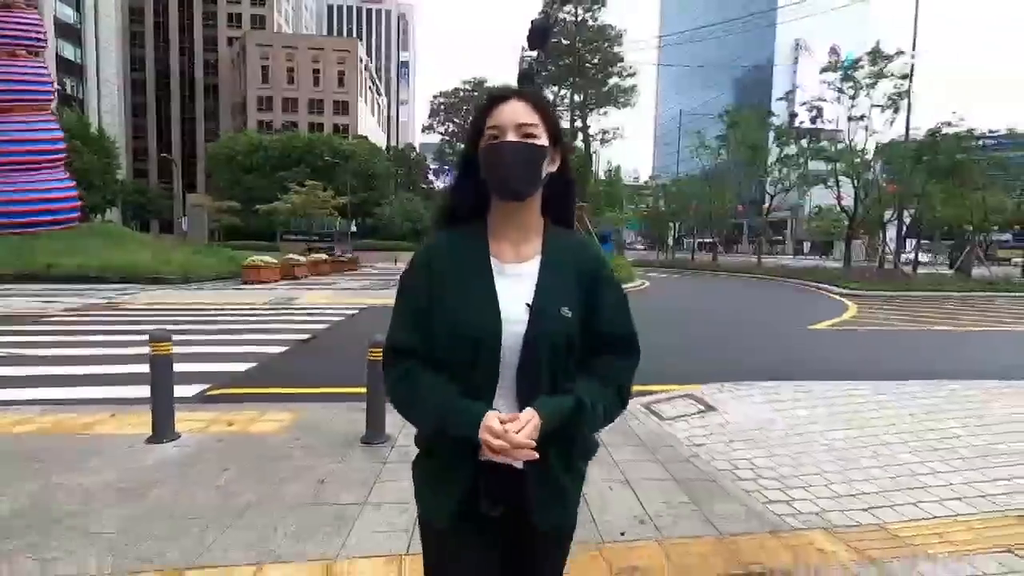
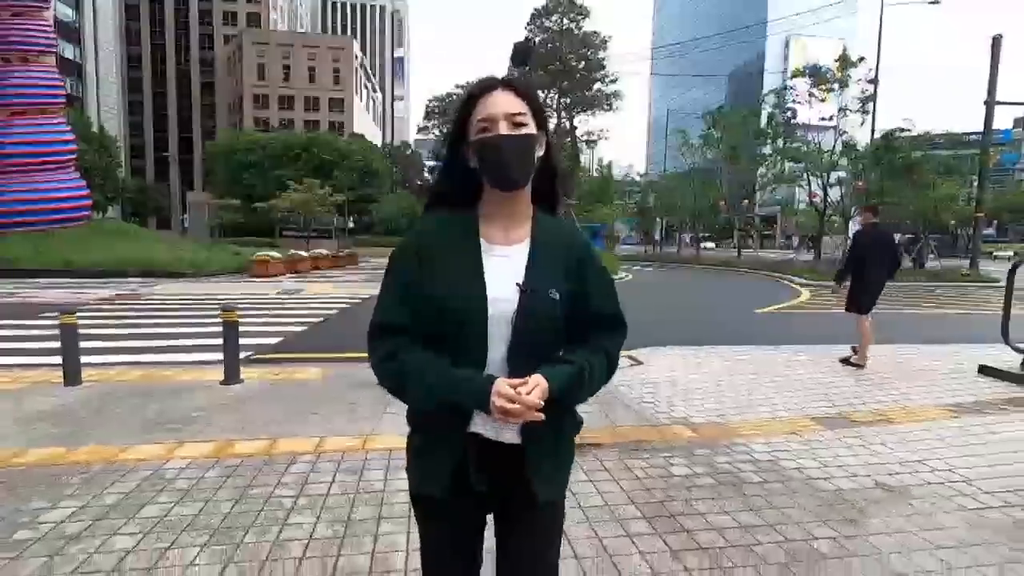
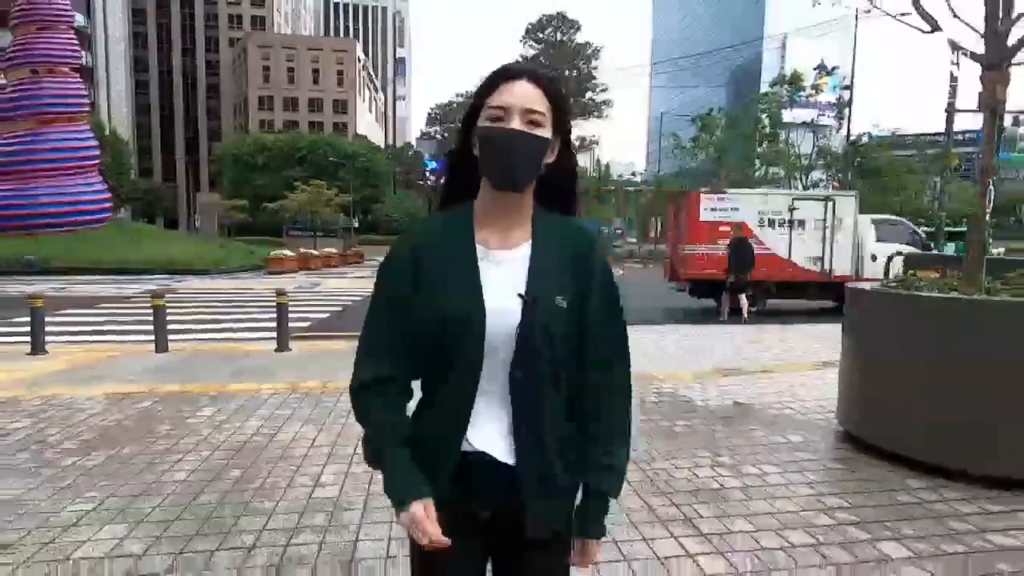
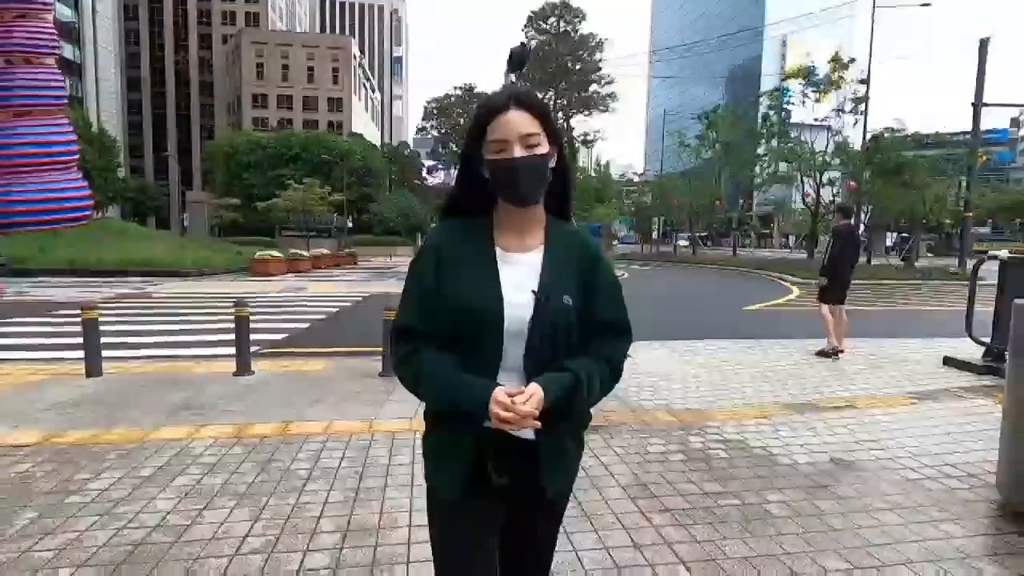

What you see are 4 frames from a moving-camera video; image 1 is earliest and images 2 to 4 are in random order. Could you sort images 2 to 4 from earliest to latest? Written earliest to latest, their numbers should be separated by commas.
2, 4, 3
